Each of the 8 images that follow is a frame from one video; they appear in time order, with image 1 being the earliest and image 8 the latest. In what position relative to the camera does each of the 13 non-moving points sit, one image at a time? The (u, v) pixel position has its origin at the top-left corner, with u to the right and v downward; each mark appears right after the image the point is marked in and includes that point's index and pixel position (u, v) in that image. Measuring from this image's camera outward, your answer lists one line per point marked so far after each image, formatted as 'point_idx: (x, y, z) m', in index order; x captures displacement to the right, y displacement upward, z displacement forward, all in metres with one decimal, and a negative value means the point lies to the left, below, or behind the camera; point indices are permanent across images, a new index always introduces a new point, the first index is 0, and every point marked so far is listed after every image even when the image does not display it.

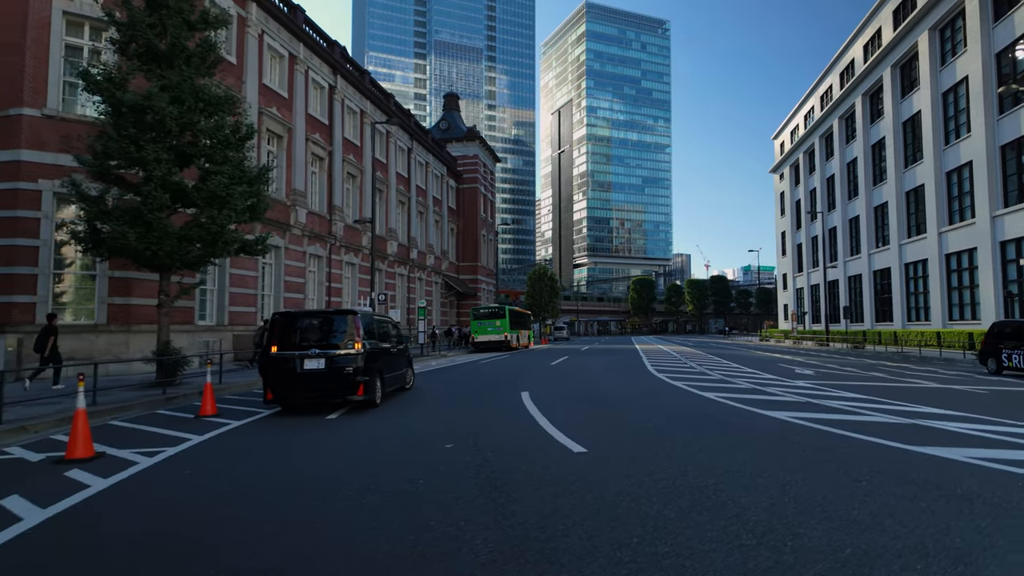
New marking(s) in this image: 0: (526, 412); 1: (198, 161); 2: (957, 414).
0: (+0.1, -2.0, +9.8) m
1: (-6.9, +2.7, +13.5) m
2: (+5.8, -1.7, +8.0) m
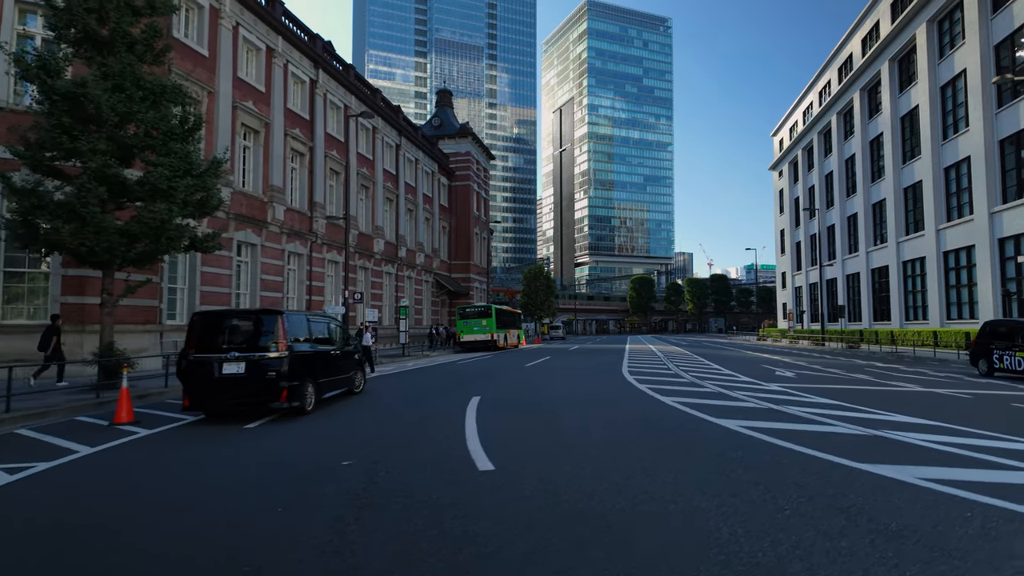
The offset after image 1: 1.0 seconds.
0: (-0.8, -2.0, +9.1) m
1: (-7.7, +2.8, +12.8) m
2: (+4.9, -1.6, +7.3) m
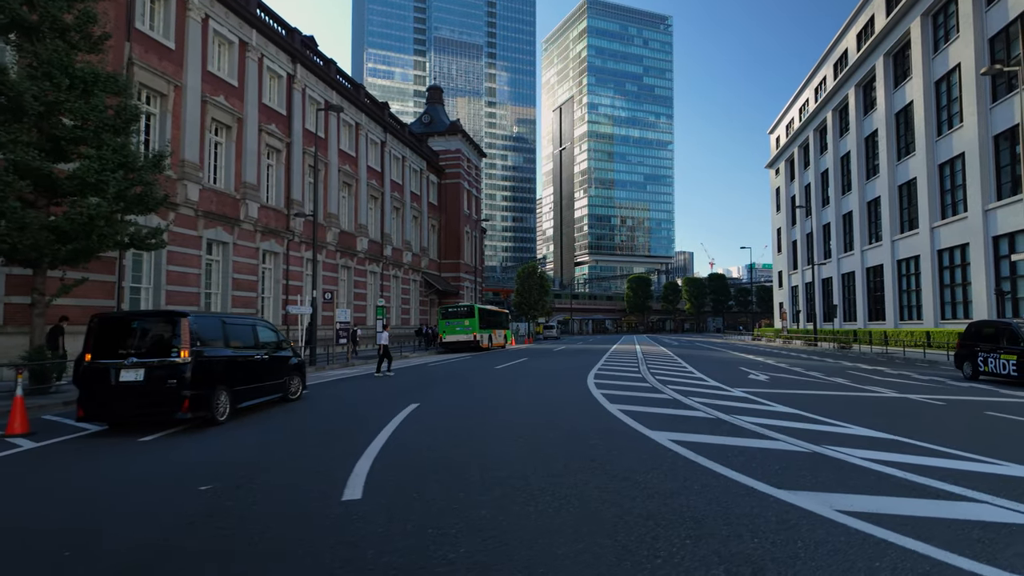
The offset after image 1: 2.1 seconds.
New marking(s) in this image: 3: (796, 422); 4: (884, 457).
0: (-1.7, -2.0, +8.4) m
1: (-8.7, +2.8, +12.2) m
2: (+3.9, -1.6, +6.6) m
3: (+3.6, -1.7, +7.8) m
4: (+3.4, -1.5, +5.7) m
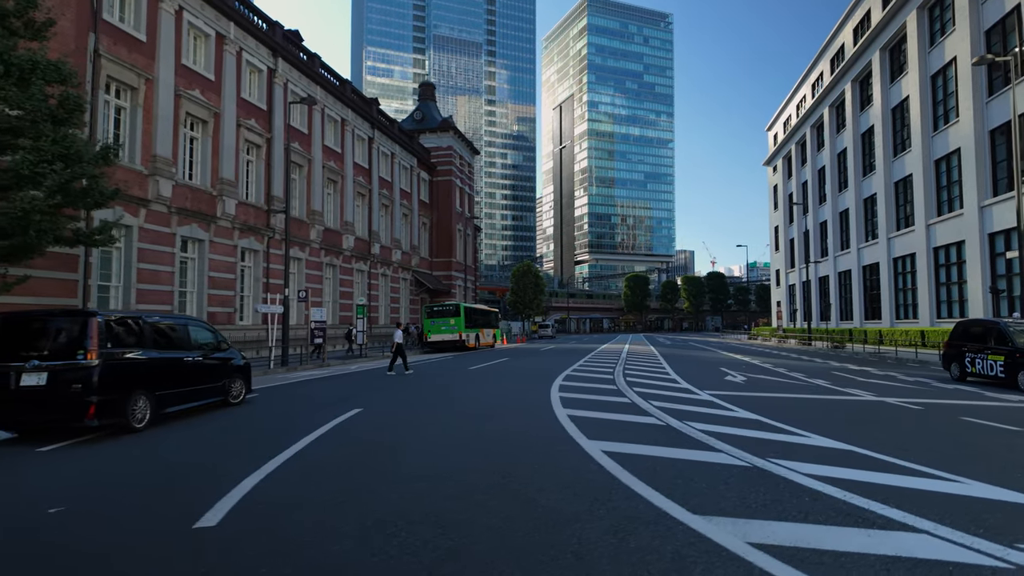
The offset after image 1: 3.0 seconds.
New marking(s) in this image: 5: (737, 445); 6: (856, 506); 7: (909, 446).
0: (-2.5, -2.0, +7.9) m
1: (-9.4, +2.8, +11.6) m
2: (+3.1, -1.6, +6.0) m
3: (+2.8, -1.7, +7.3) m
4: (+2.6, -1.5, +5.1) m
5: (+2.3, -1.6, +6.3) m
6: (+2.3, -1.5, +4.1) m
7: (+4.3, -1.7, +6.9) m
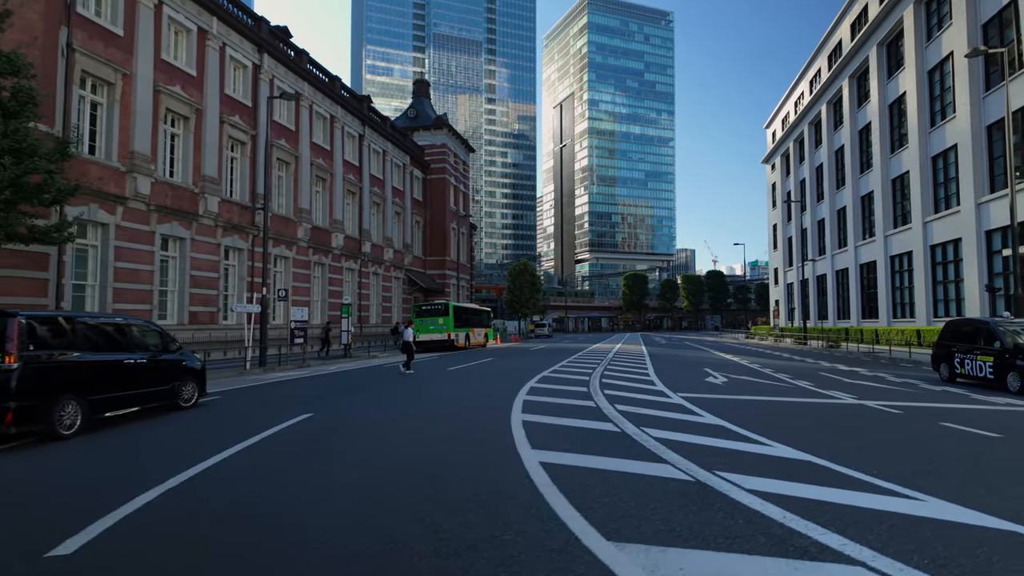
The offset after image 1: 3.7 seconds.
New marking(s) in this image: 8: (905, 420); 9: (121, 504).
0: (-3.1, -1.9, +7.4) m
1: (-10.0, +2.9, +11.2) m
2: (+2.5, -1.6, +5.5) m
3: (+2.2, -1.7, +6.8) m
4: (+2.0, -1.5, +4.6) m
5: (+1.7, -1.6, +5.9) m
6: (+1.7, -1.4, +3.7) m
7: (+3.7, -1.7, +6.4) m
8: (+5.4, -1.8, +8.5) m
9: (-3.2, -1.8, +5.2) m
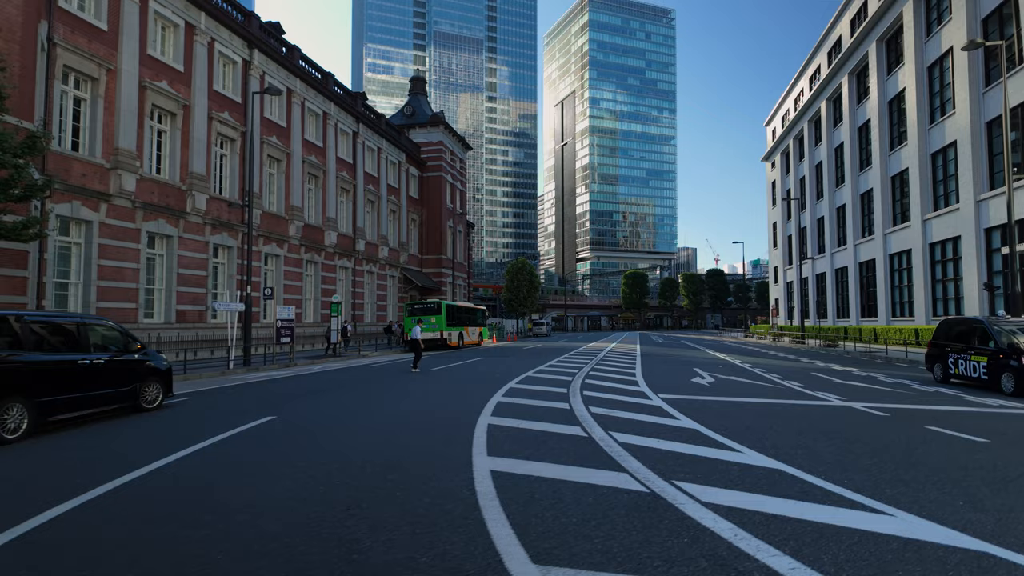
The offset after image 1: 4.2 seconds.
0: (-3.5, -1.9, +7.1) m
1: (-10.4, +2.9, +10.9) m
2: (+2.1, -1.5, +5.2) m
3: (+1.8, -1.6, +6.5) m
4: (+1.6, -1.5, +4.3) m
5: (+1.2, -1.6, +5.5) m
6: (+1.3, -1.4, +3.4) m
7: (+3.3, -1.7, +6.1) m
8: (+5.0, -1.8, +8.2) m
9: (-3.6, -1.8, +4.9) m
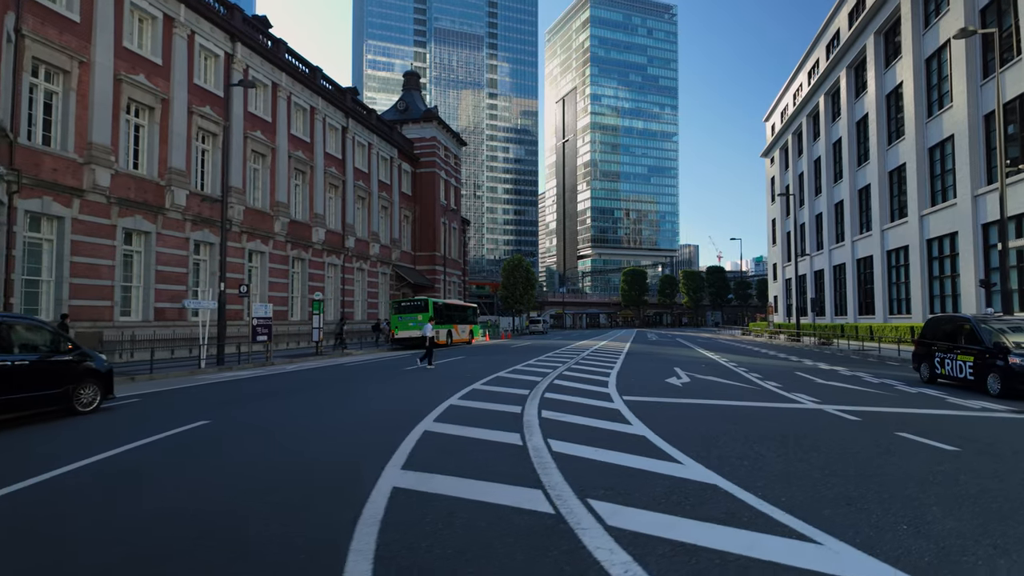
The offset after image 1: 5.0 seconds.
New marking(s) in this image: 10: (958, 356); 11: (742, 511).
0: (-4.2, -1.9, +6.6) m
1: (-11.1, +2.9, +10.4) m
2: (+1.4, -1.5, +4.7) m
3: (+1.1, -1.6, +6.0) m
4: (+0.8, -1.4, +3.8) m
5: (+0.5, -1.5, +5.0) m
6: (+0.6, -1.4, +2.9) m
7: (+2.6, -1.6, +5.6) m
8: (+4.3, -1.8, +7.7) m
9: (-4.3, -1.7, +4.4) m
10: (+9.0, -1.4, +12.5) m
11: (+1.5, -1.5, +4.1) m
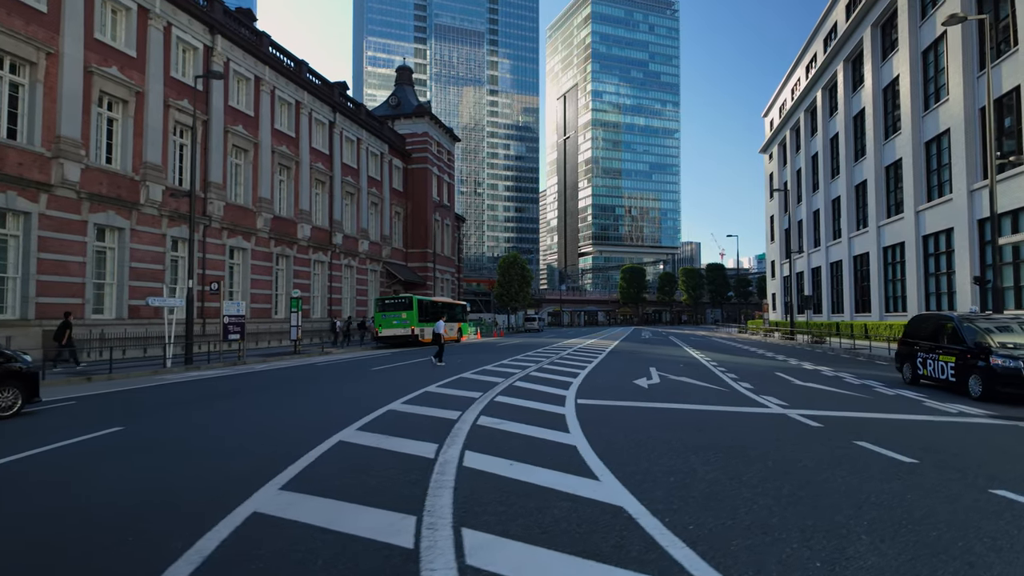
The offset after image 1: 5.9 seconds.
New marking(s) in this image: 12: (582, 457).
0: (-5.0, -1.9, +6.1) m
1: (-11.9, +3.0, +9.9) m
2: (+0.6, -1.5, +4.1) m
3: (+0.3, -1.6, +5.4) m
4: (0.0, -1.4, +3.2) m
5: (-0.3, -1.5, +4.5) m
6: (-0.3, -1.4, +2.3) m
7: (+1.8, -1.6, +5.0) m
8: (+3.5, -1.7, +7.1) m
9: (-5.2, -1.7, +3.9) m
10: (+8.2, -1.3, +11.9) m
11: (+0.7, -1.5, +3.6) m
12: (+0.7, -1.6, +5.7) m
